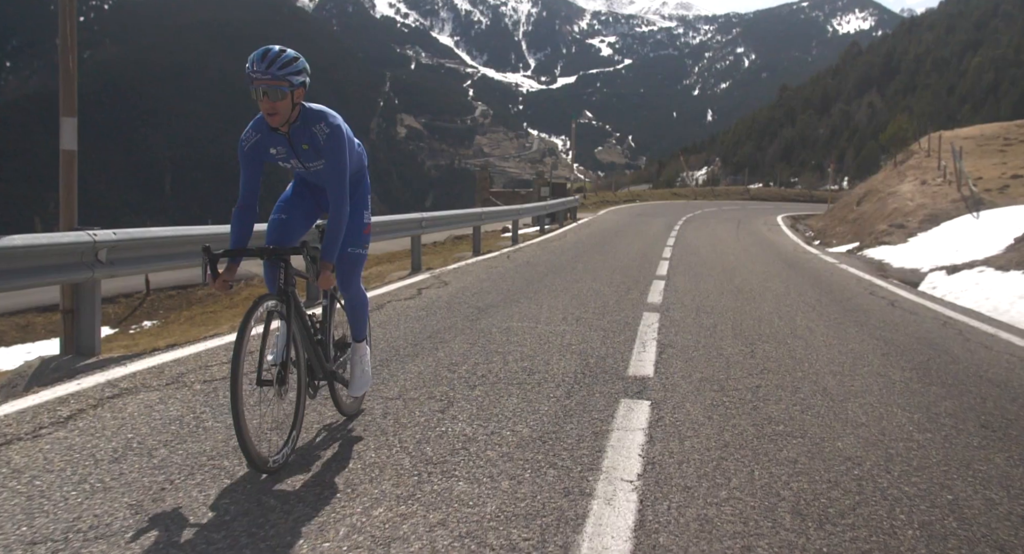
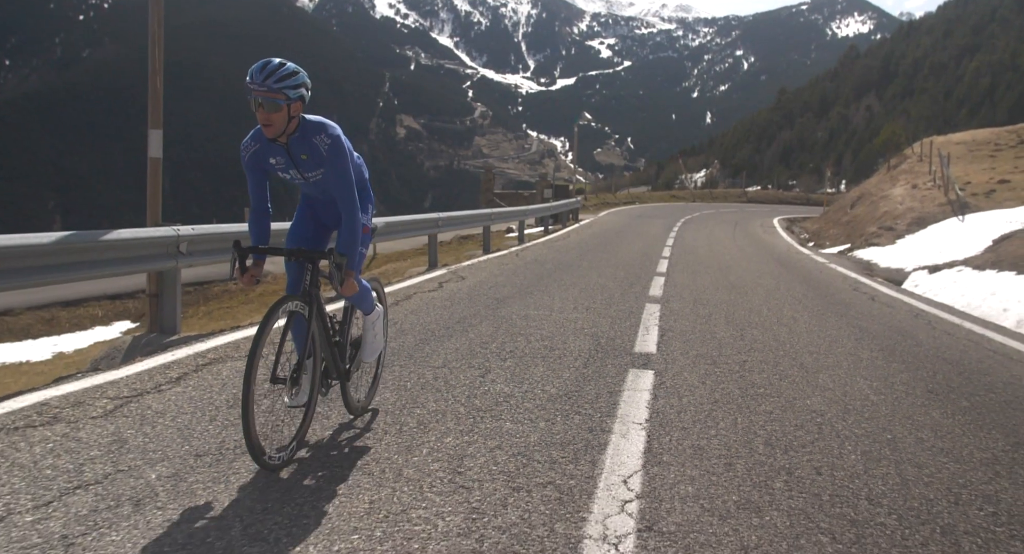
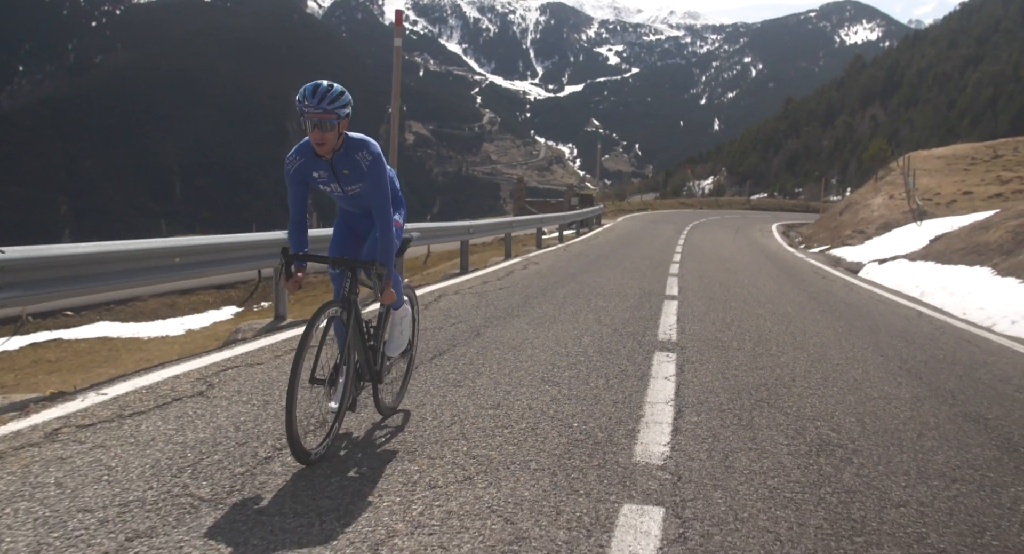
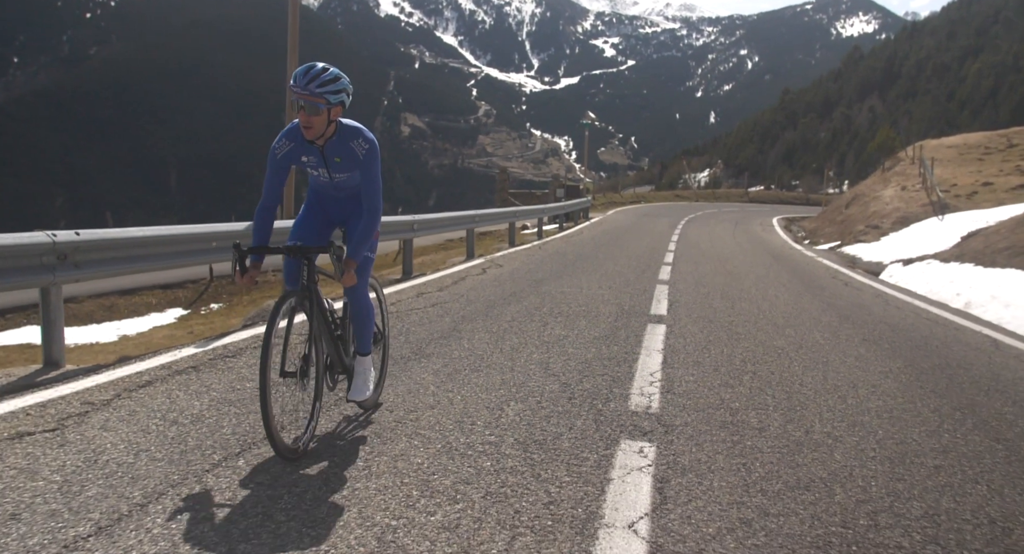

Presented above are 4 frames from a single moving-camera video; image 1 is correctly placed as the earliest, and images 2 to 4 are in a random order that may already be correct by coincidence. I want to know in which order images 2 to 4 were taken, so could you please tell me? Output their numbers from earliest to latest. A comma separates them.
2, 4, 3
